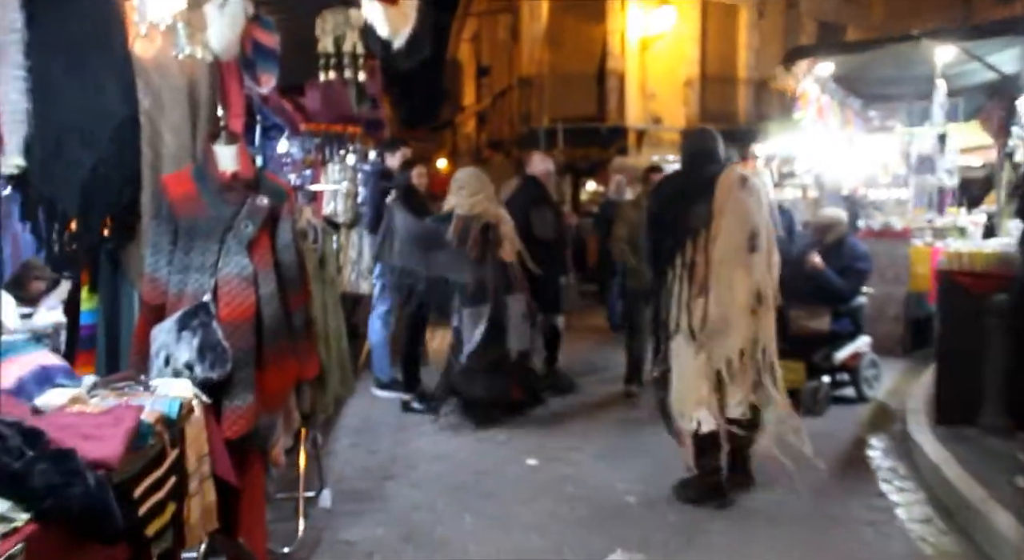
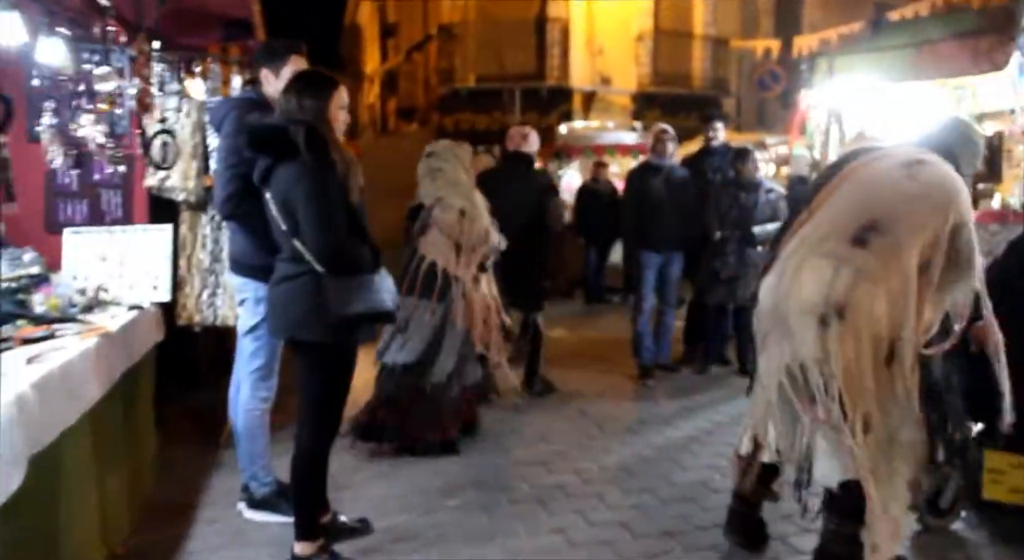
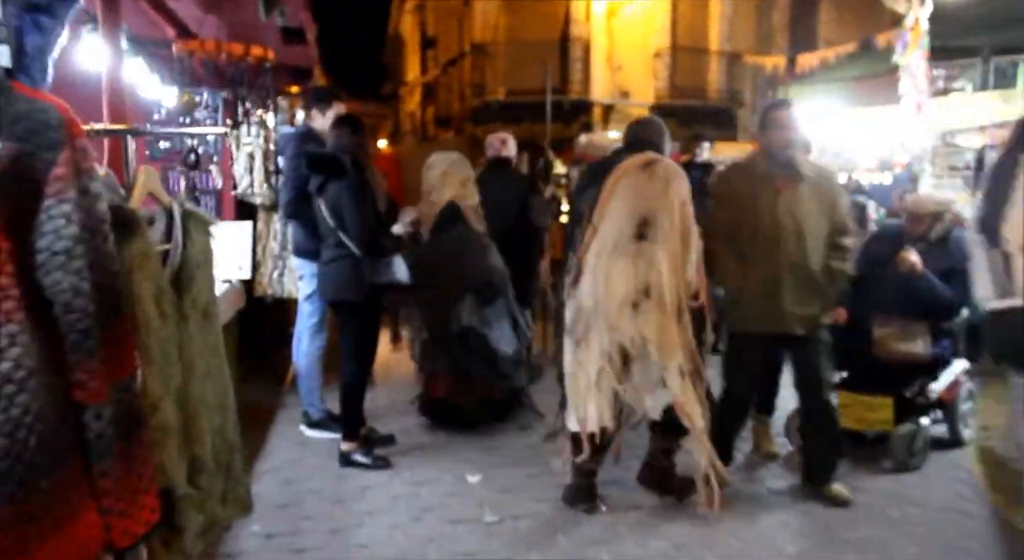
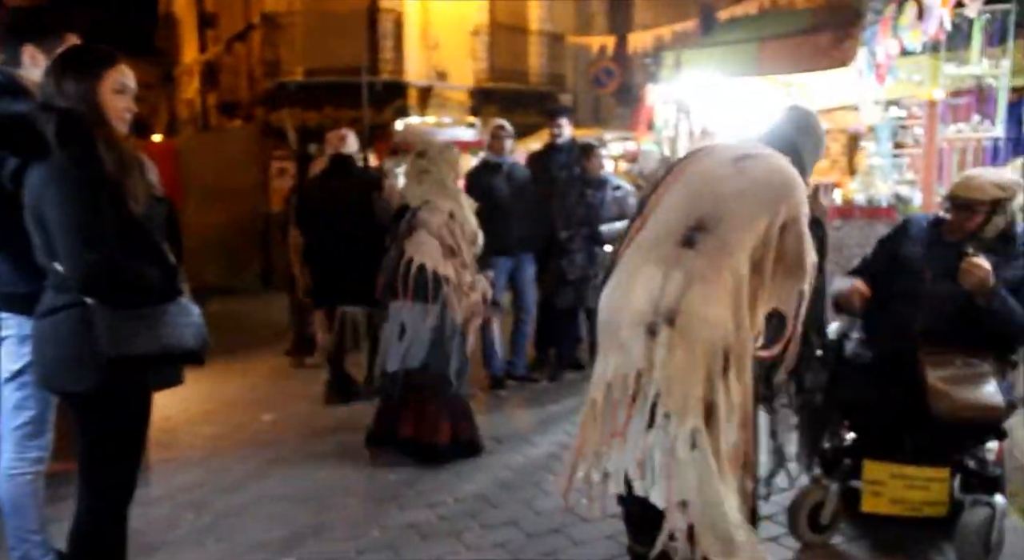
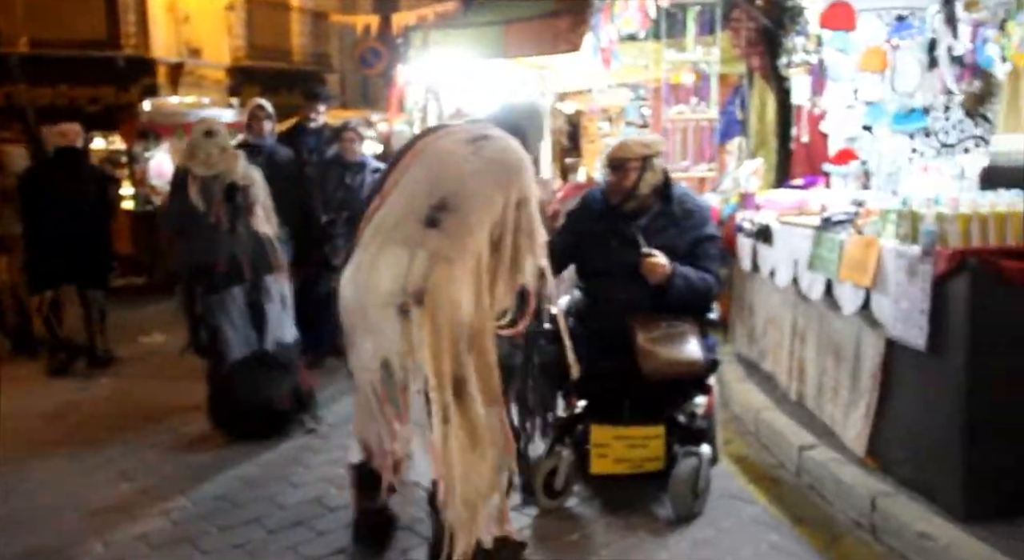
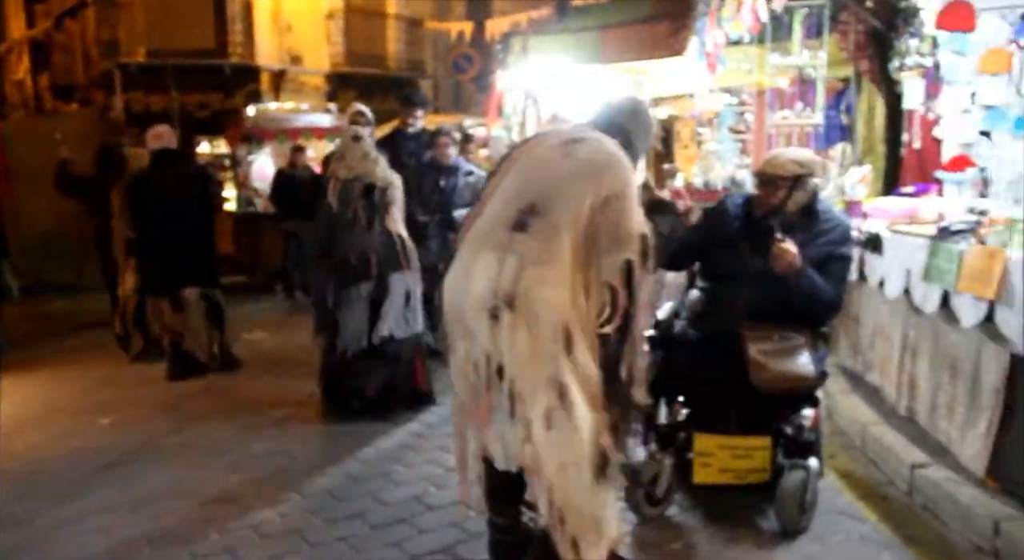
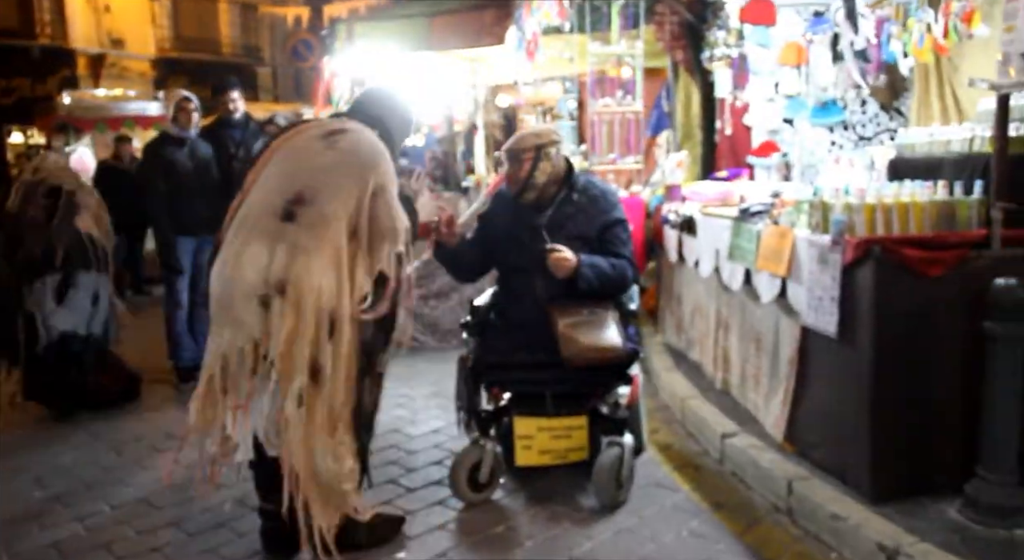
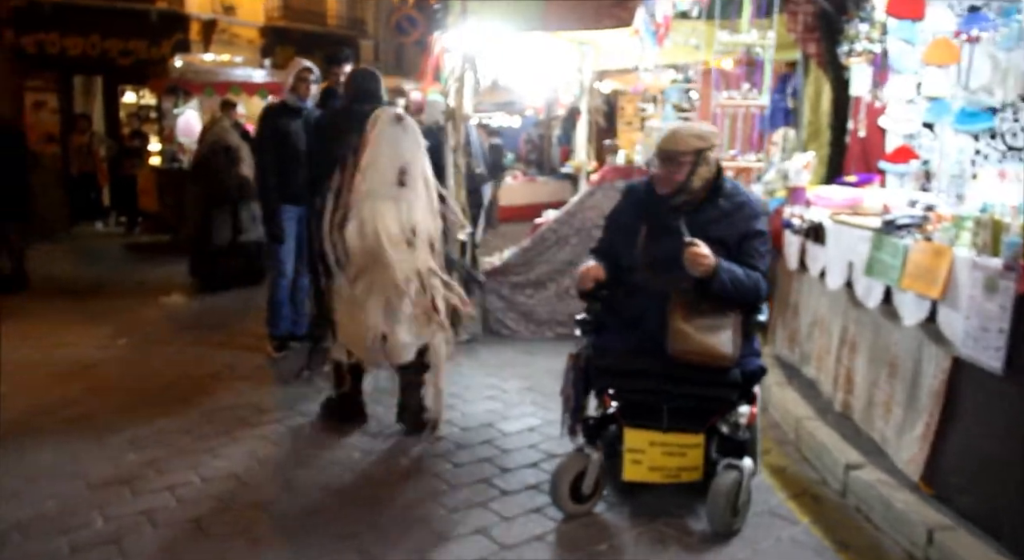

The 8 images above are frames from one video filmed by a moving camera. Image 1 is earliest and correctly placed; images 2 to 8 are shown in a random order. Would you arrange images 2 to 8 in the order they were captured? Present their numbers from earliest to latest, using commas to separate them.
3, 2, 4, 6, 5, 7, 8
